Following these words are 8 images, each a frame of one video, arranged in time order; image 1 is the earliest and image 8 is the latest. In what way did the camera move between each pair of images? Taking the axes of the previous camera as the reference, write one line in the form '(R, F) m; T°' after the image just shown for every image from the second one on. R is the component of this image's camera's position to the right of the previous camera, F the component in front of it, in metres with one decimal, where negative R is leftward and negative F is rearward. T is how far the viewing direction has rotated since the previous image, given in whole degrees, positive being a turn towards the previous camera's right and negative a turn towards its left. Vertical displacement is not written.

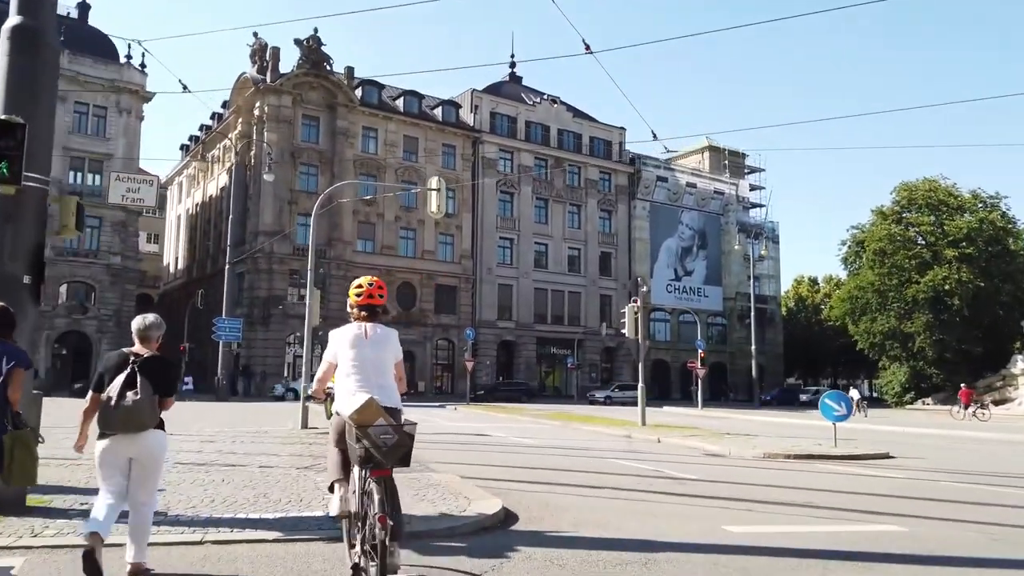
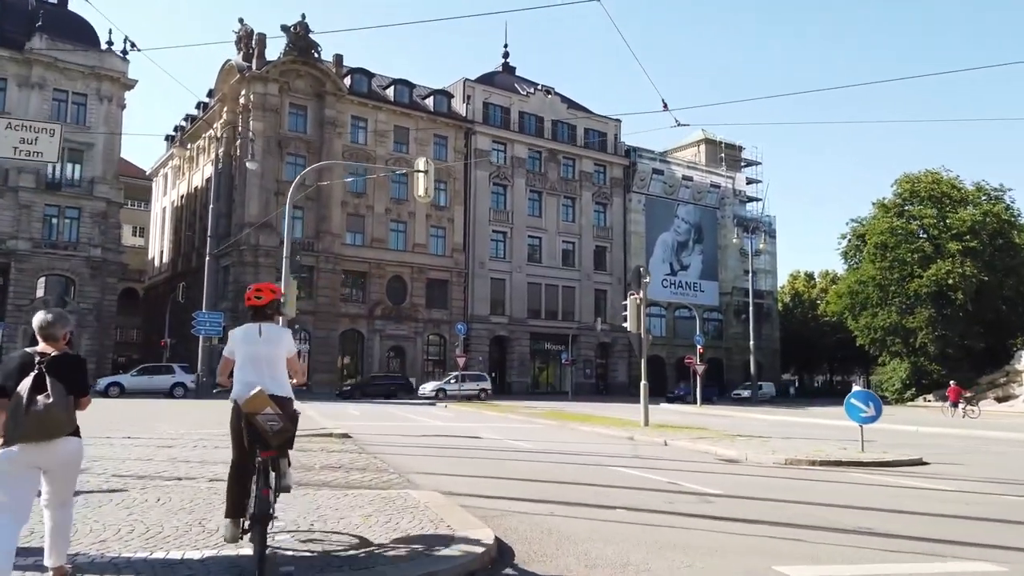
(0.0, +1.4) m; +1°
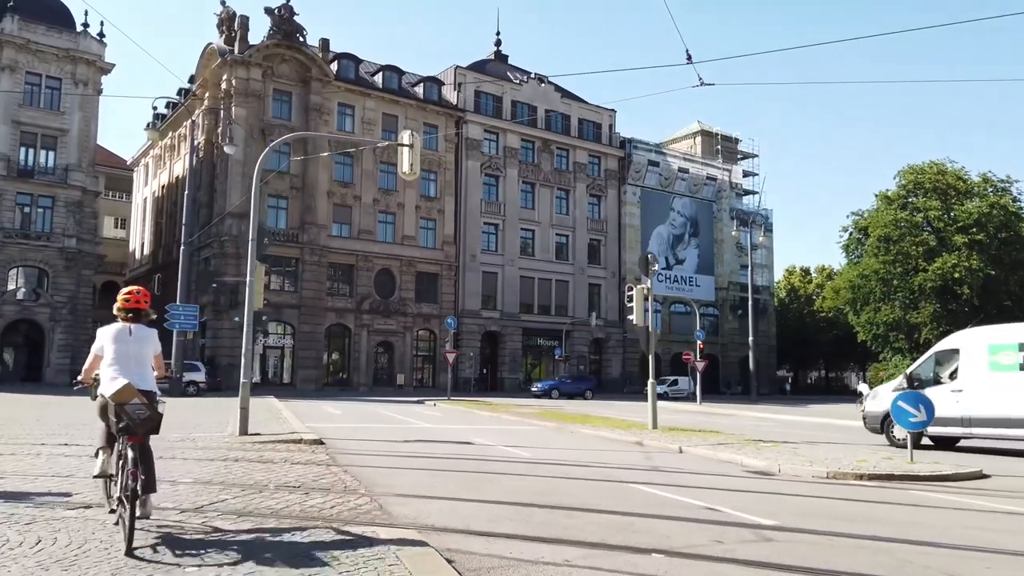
(-0.1, +1.7) m; +1°
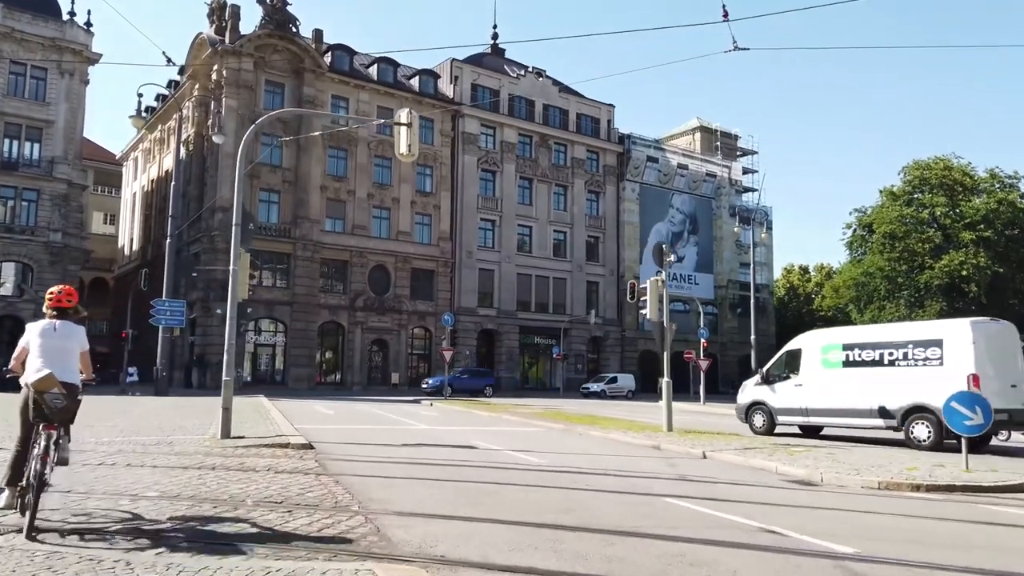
(-0.2, +1.1) m; 0°
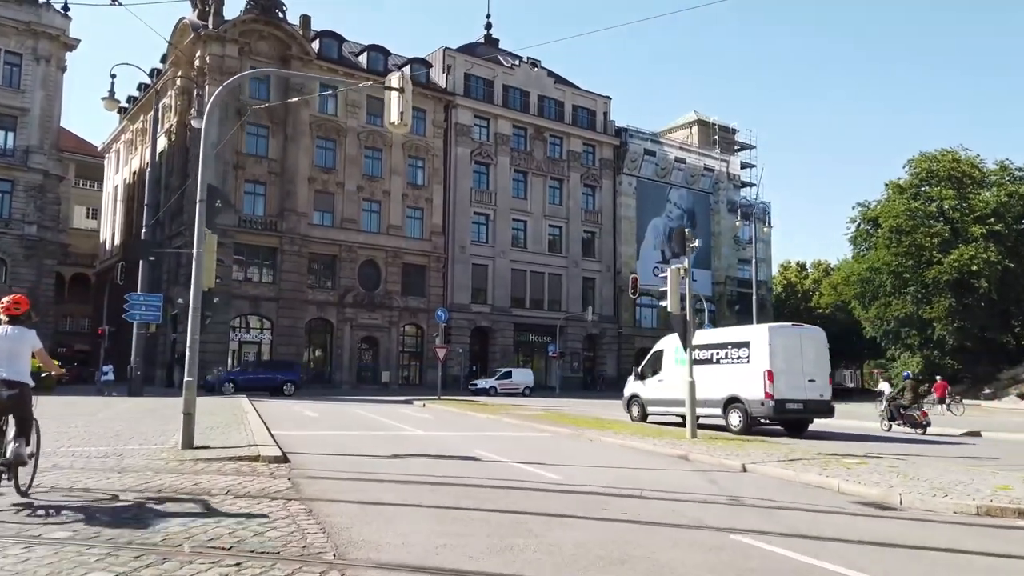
(-0.2, +1.7) m; +1°
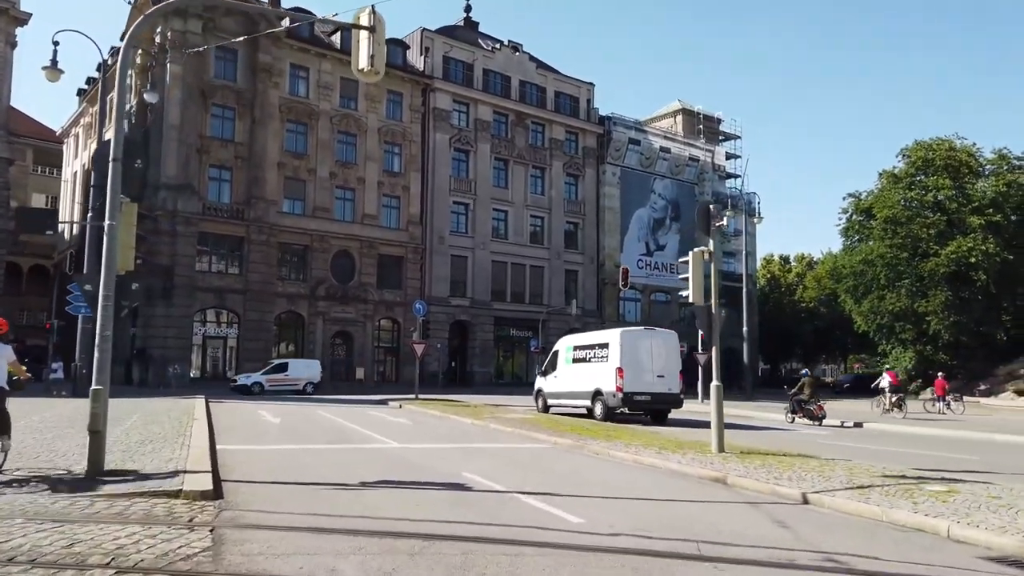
(-0.3, +2.3) m; +2°
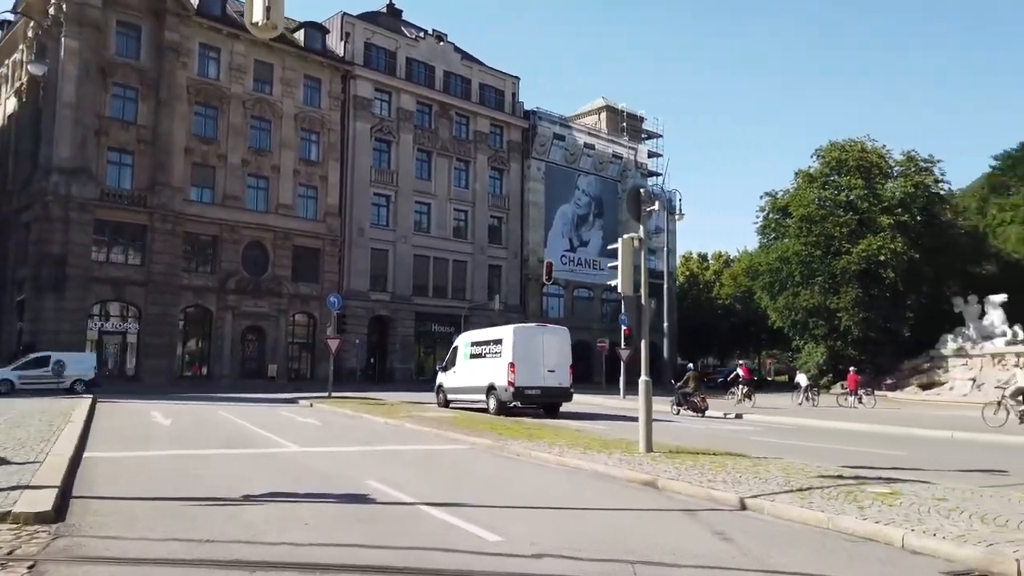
(+0.1, +1.0) m; +6°
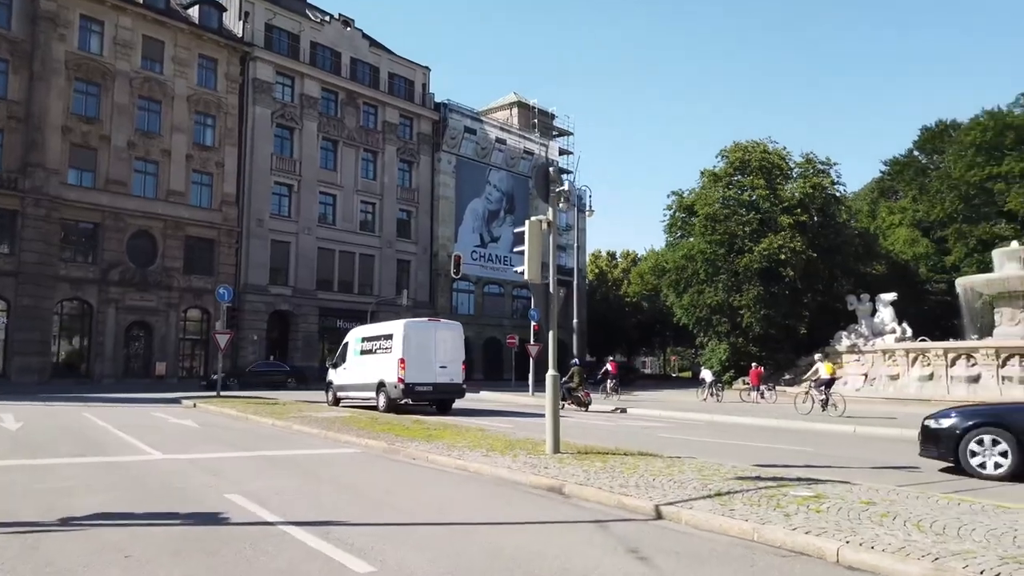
(+0.2, +1.0) m; +7°
